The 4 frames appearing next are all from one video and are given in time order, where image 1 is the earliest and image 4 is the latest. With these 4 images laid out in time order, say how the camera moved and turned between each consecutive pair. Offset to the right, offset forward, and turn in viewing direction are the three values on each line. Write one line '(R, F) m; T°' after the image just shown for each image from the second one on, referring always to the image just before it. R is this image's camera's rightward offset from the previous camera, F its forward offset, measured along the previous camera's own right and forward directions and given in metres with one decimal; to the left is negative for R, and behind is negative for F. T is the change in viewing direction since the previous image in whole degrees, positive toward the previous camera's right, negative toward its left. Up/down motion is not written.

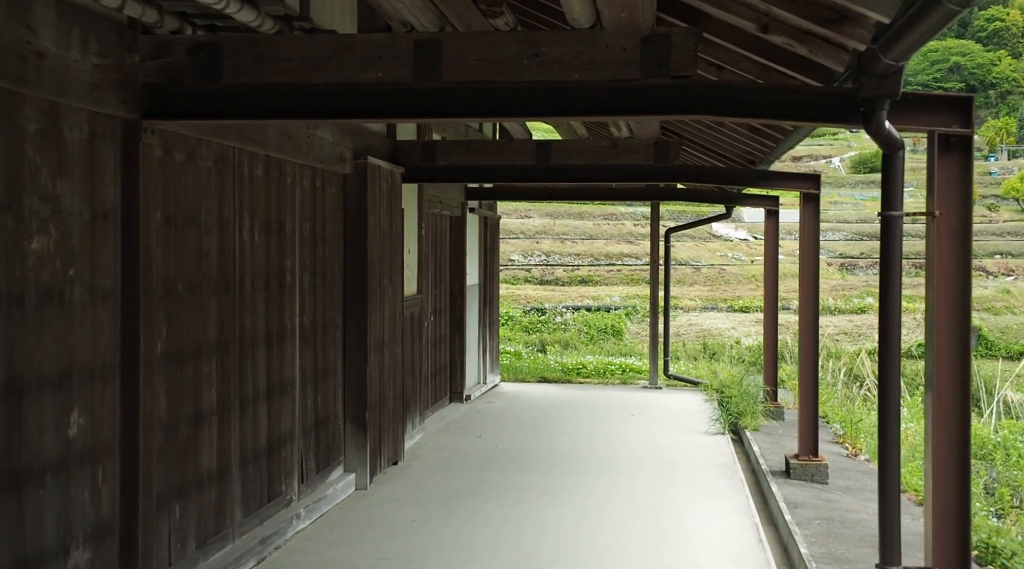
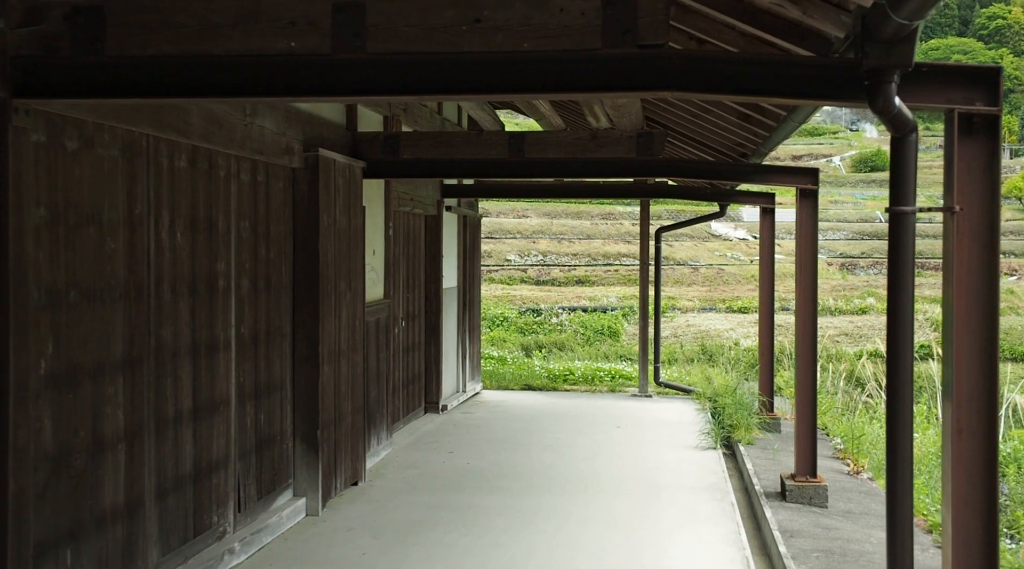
(+0.2, +0.6) m; 0°
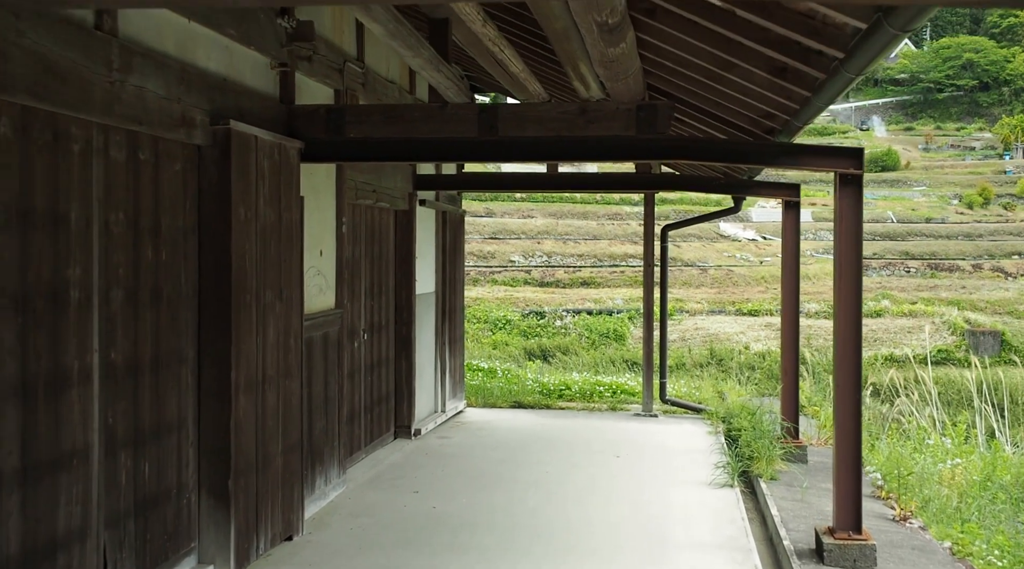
(+0.2, +1.2) m; 0°
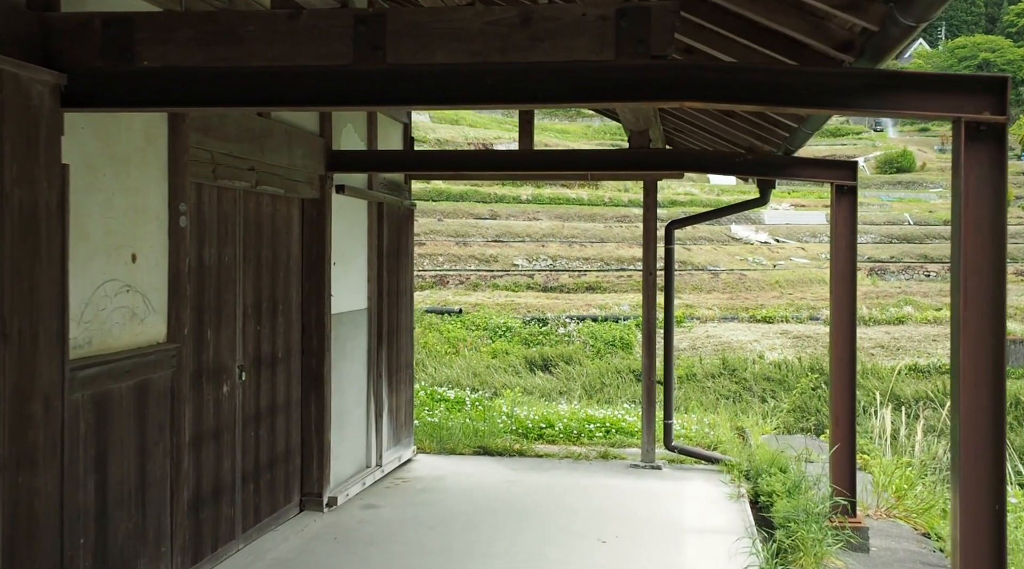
(+0.3, +2.0) m; -1°
